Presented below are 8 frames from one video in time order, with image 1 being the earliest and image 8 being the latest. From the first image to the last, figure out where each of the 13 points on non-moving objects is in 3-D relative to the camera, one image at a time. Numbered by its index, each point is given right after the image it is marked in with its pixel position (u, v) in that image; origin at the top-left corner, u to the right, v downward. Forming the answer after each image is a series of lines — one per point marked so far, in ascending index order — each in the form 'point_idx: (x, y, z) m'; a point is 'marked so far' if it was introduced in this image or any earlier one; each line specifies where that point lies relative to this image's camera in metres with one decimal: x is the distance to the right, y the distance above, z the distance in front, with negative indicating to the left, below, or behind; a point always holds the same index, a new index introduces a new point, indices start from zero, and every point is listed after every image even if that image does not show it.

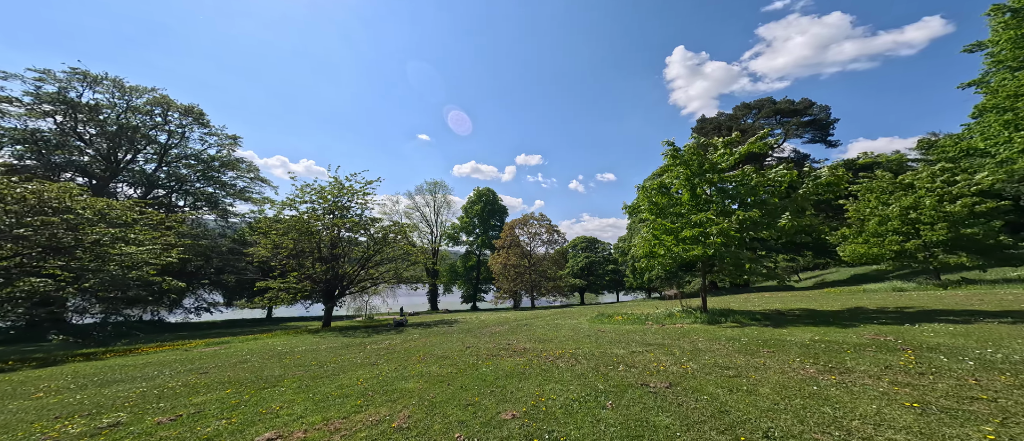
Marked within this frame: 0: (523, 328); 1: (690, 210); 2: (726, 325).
0: (+0.6, -5.6, +18.3) m
1: (+8.0, +0.4, +16.0) m
2: (+7.4, -3.7, +12.6) m
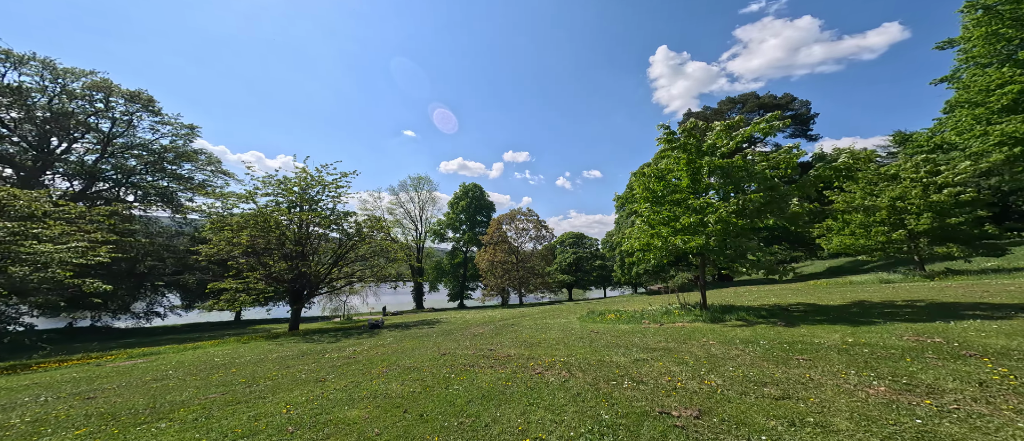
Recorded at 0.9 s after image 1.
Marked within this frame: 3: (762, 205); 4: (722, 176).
0: (-0.2, -5.1, +16.8) m
1: (+7.3, +0.8, +14.7) m
2: (+6.8, -3.2, +11.2) m
3: (+9.7, +0.6, +13.6) m
4: (+8.7, +1.9, +14.5) m
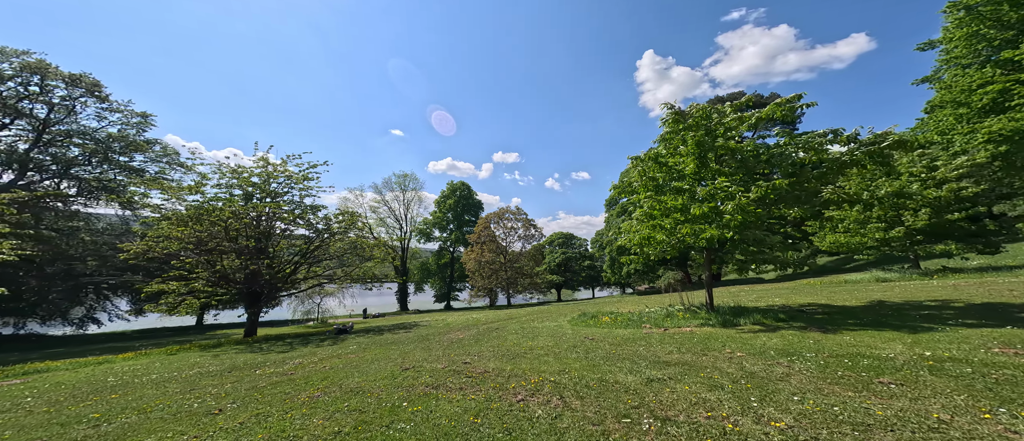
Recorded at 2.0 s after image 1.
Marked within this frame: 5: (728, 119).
0: (-0.9, -4.8, +14.8) m
1: (+6.7, +1.2, +13.0) m
2: (+6.3, -2.8, +9.5) m
3: (+9.1, +1.0, +12.0) m
4: (+8.1, +2.2, +12.8) m
5: (+7.9, +3.7, +13.0) m
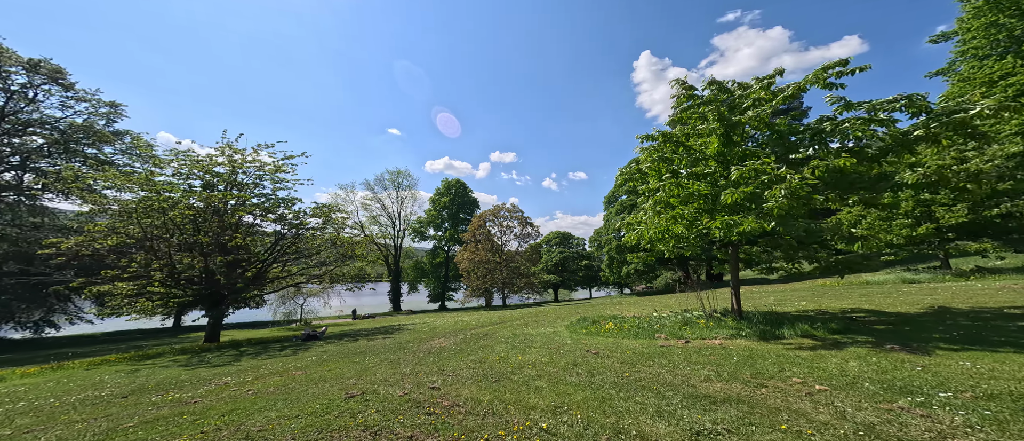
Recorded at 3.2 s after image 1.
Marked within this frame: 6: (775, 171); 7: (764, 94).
0: (-1.3, -4.4, +12.7) m
1: (+6.3, +1.6, +10.9) m
2: (+5.9, -2.5, +7.4) m
3: (+8.7, +1.3, +9.9) m
4: (+7.7, +2.6, +10.8) m
5: (+7.5, +4.0, +11.0) m
6: (+6.6, +1.3, +9.1) m
7: (+7.8, +4.0, +11.2) m
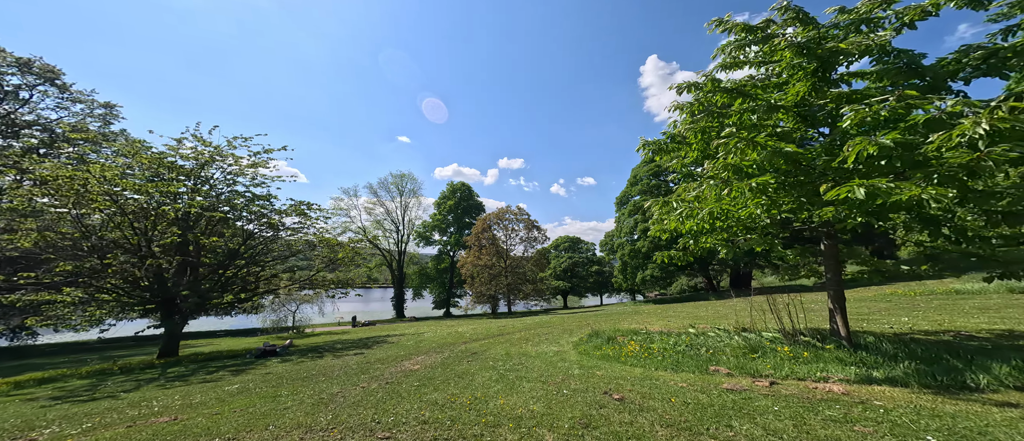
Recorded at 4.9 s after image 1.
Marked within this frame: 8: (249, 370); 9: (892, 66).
0: (-1.6, -3.9, +9.5) m
1: (+6.0, +2.1, +7.6) m
2: (+5.5, -1.9, +4.1) m
3: (+8.3, +1.8, +6.6) m
4: (+7.4, +3.1, +7.5) m
5: (+7.2, +4.6, +7.7) m
6: (+6.3, +1.8, +5.8) m
7: (+7.5, +4.5, +7.9) m
8: (-9.5, -5.2, +12.8) m
9: (+7.2, +3.1, +7.1) m
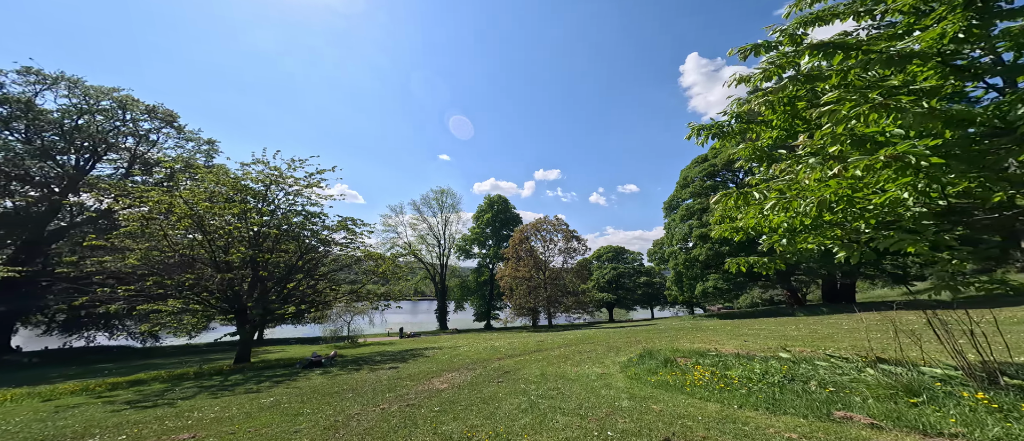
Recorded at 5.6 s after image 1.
0: (-0.6, -4.0, +8.4) m
1: (+6.6, +2.3, +5.8) m
2: (+5.7, -1.6, +2.2) m
3: (+8.8, +2.1, +4.4) m
4: (+7.9, +3.3, +5.4) m
5: (+7.7, +4.8, +5.8) m
6: (+6.6, +2.1, +3.9) m
7: (+8.0, +4.7, +5.9) m
8: (-7.9, -5.5, +12.7) m
9: (+7.7, +3.3, +5.1) m
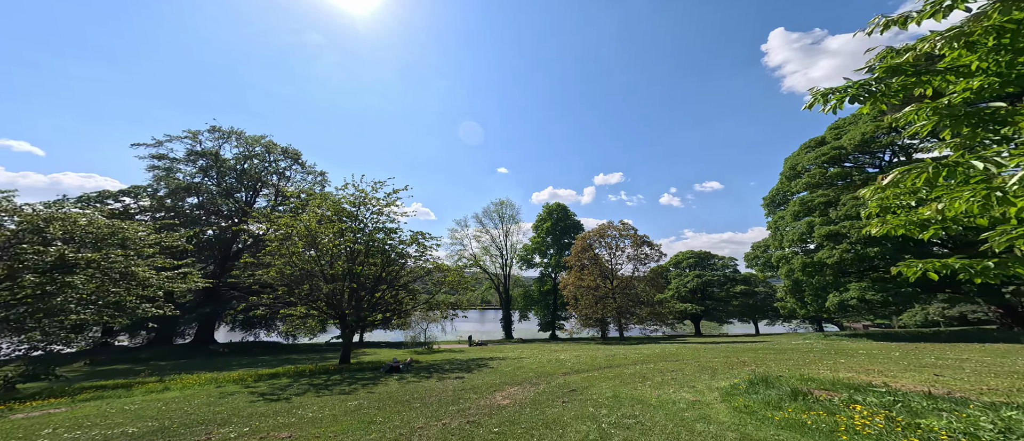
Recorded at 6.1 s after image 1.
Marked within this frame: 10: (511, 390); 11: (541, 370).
0: (+1.3, -4.0, +7.1) m
1: (+7.7, +2.5, +3.5) m
2: (+6.4, -1.3, 0.0) m
3: (+9.7, +2.5, +1.8) m
4: (+9.0, +3.6, +3.0) m
5: (+8.8, +5.1, +3.4) m
6: (+7.5, +2.4, +1.7) m
7: (+9.1, +5.0, +3.4) m
8: (-5.2, -5.9, +12.5) m
9: (+8.7, +3.6, +2.7) m
10: (+0.8, -6.3, +13.9) m
11: (+2.1, -7.7, +18.7) m
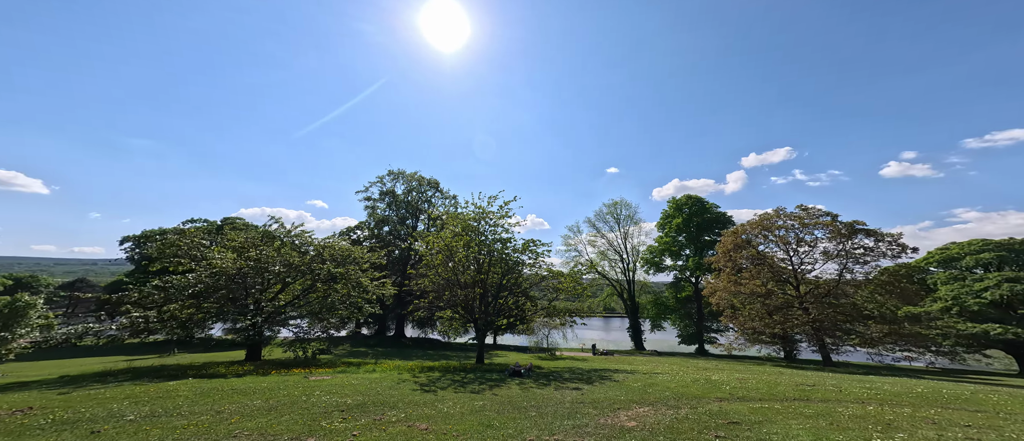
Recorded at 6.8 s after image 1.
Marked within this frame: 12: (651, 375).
0: (+5.4, -3.5, +2.5) m
1: (+10.0, +3.5, -2.7) m
2: (+8.0, -0.4, -5.7) m
3: (+11.4, +3.6, -4.9) m
4: (+10.9, +4.7, -3.5) m
5: (+10.8, +6.1, -3.0) m
6: (+9.2, +3.3, -4.3) m
7: (+11.1, +6.1, -3.1) m
8: (+0.8, -5.9, +9.5) m
9: (+10.6, +4.6, -3.6) m
10: (+7.0, -5.9, +9.0) m
11: (+9.7, -7.1, +13.3) m
12: (+8.7, -8.7, +17.9) m
